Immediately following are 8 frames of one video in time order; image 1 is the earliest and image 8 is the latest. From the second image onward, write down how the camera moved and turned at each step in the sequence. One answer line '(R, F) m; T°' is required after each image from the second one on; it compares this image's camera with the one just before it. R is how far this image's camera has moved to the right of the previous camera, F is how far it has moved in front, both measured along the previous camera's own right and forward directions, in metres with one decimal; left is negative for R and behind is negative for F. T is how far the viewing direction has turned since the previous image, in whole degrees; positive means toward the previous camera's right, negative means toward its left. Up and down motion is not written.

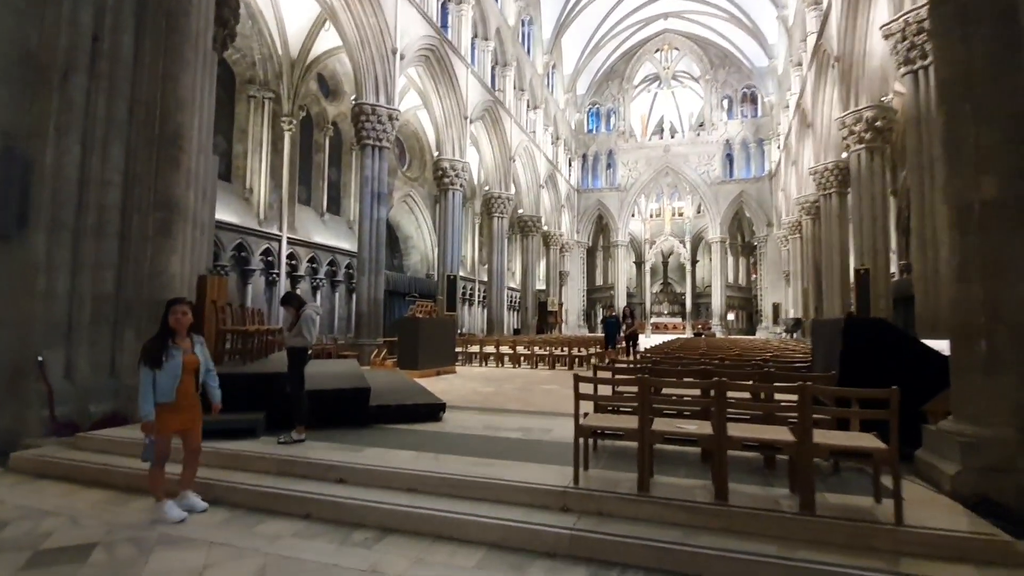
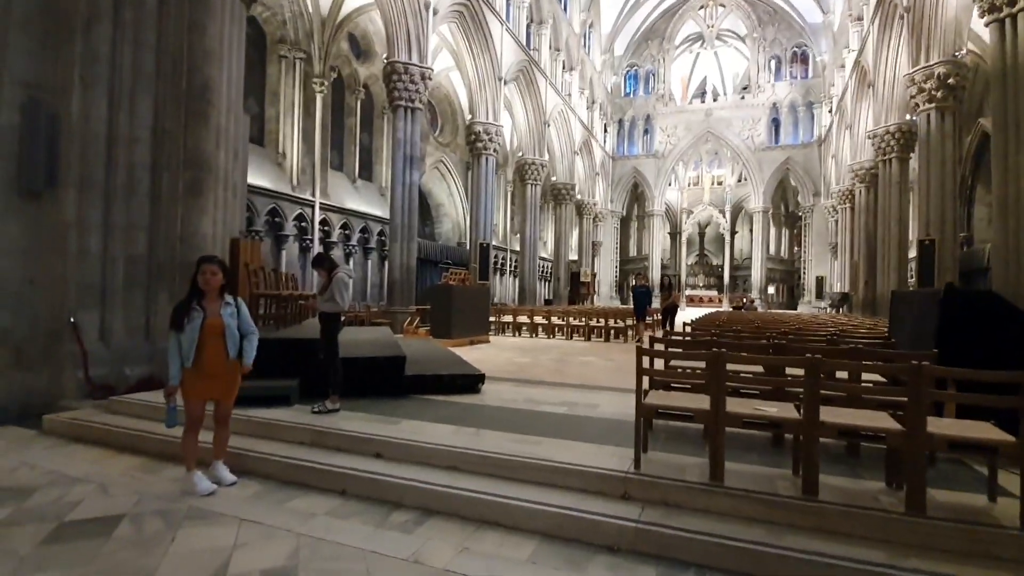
(-0.2, +0.4) m; -3°
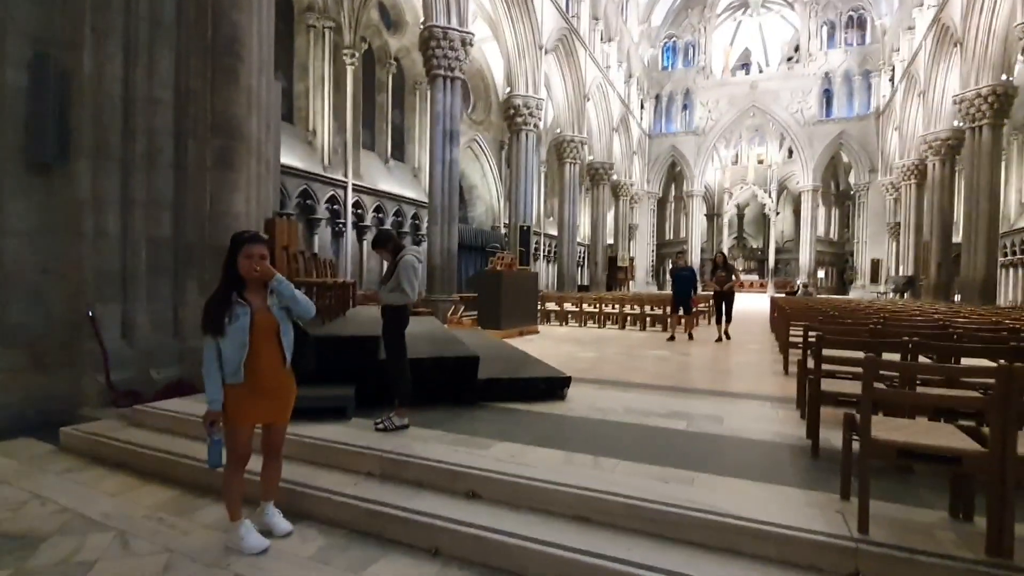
(-0.7, +1.0) m; -2°
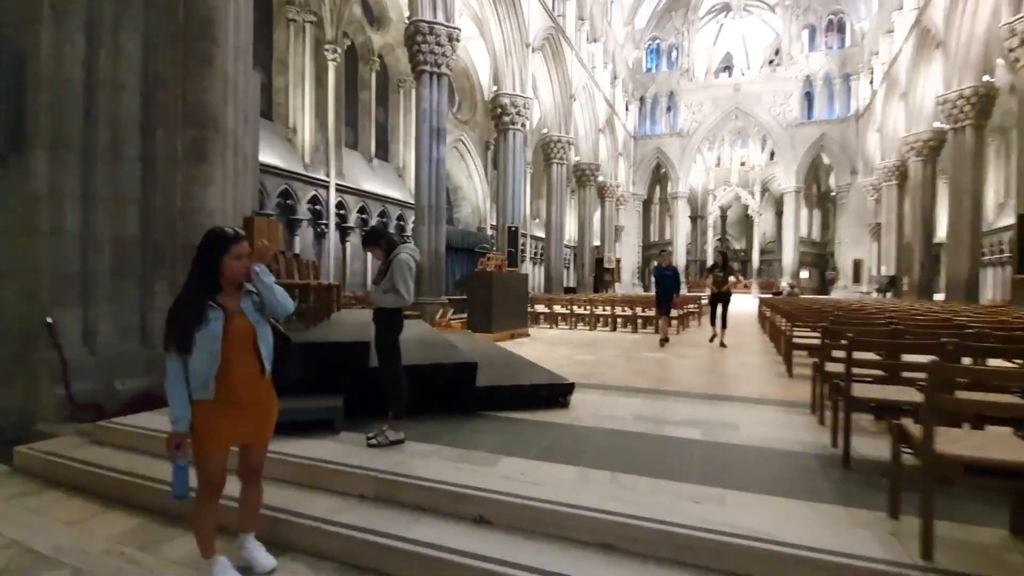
(-0.2, +0.3) m; +2°
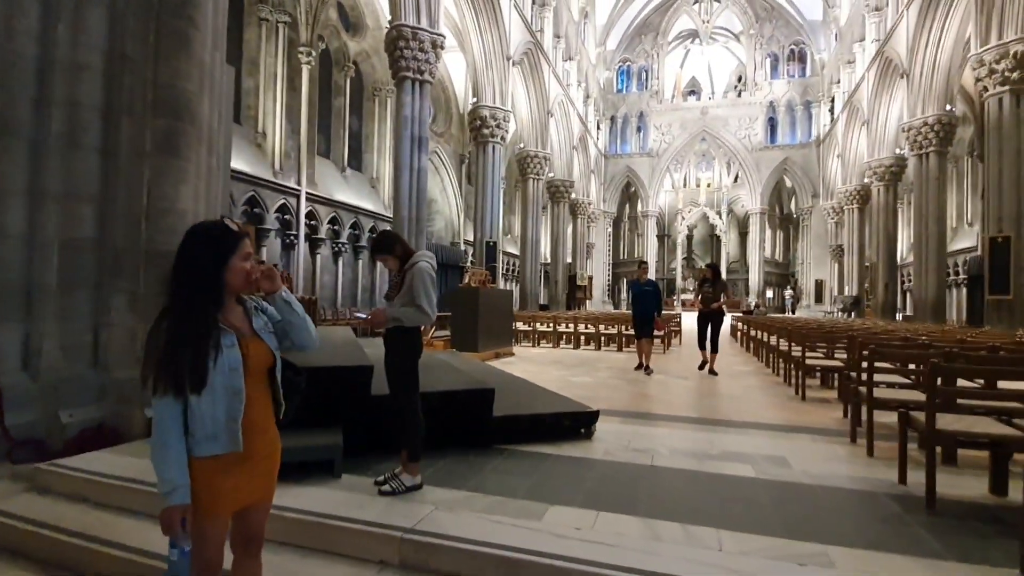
(-0.5, +0.5) m; +4°
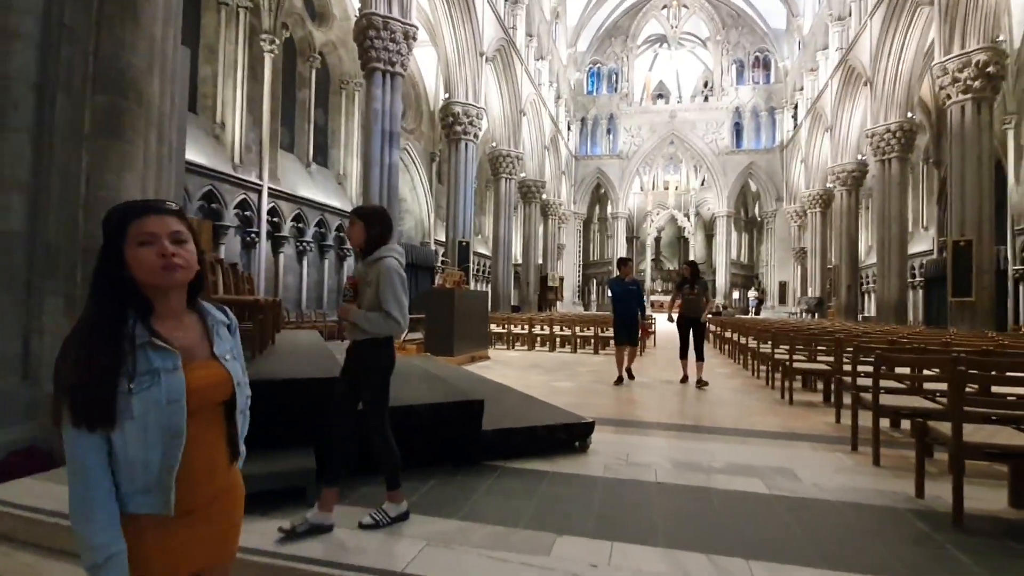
(-0.2, +0.4) m; +4°
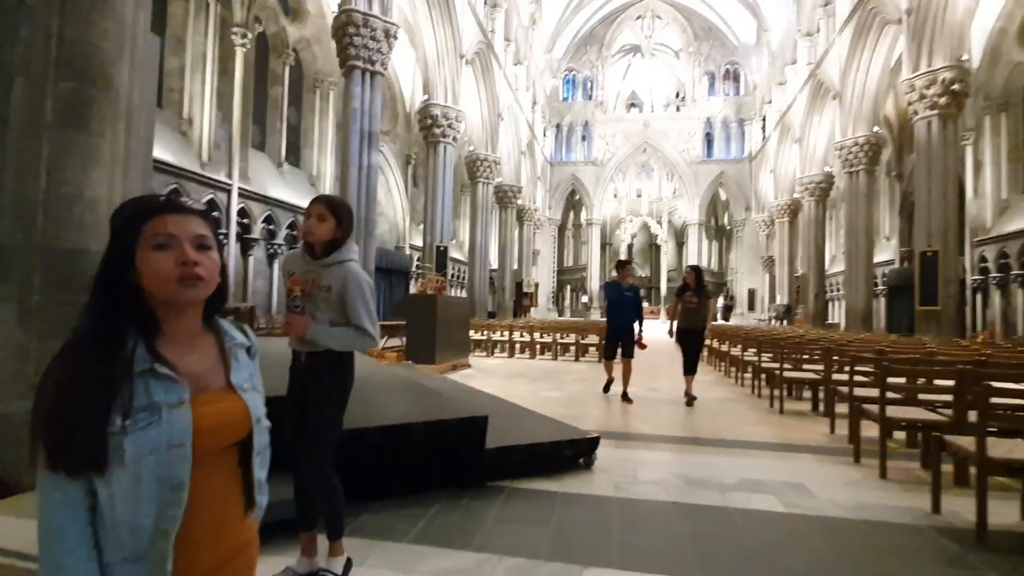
(-0.2, +0.2) m; +3°
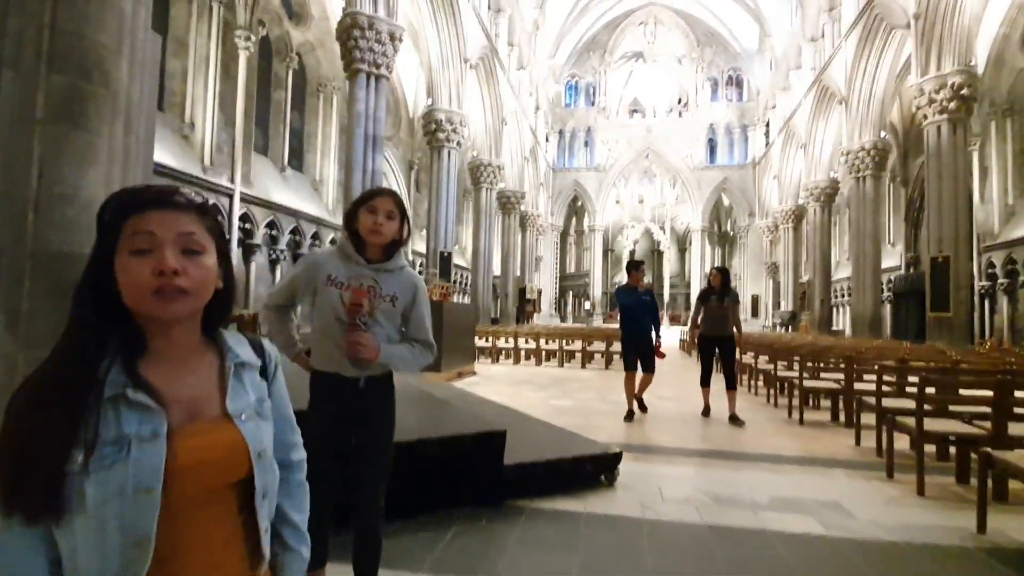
(-0.1, +0.2) m; 0°
